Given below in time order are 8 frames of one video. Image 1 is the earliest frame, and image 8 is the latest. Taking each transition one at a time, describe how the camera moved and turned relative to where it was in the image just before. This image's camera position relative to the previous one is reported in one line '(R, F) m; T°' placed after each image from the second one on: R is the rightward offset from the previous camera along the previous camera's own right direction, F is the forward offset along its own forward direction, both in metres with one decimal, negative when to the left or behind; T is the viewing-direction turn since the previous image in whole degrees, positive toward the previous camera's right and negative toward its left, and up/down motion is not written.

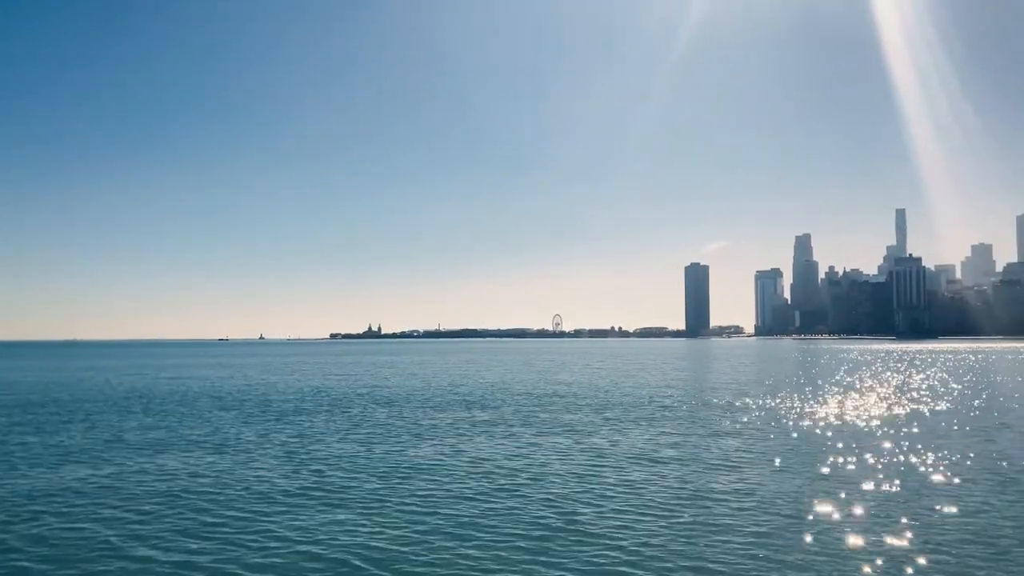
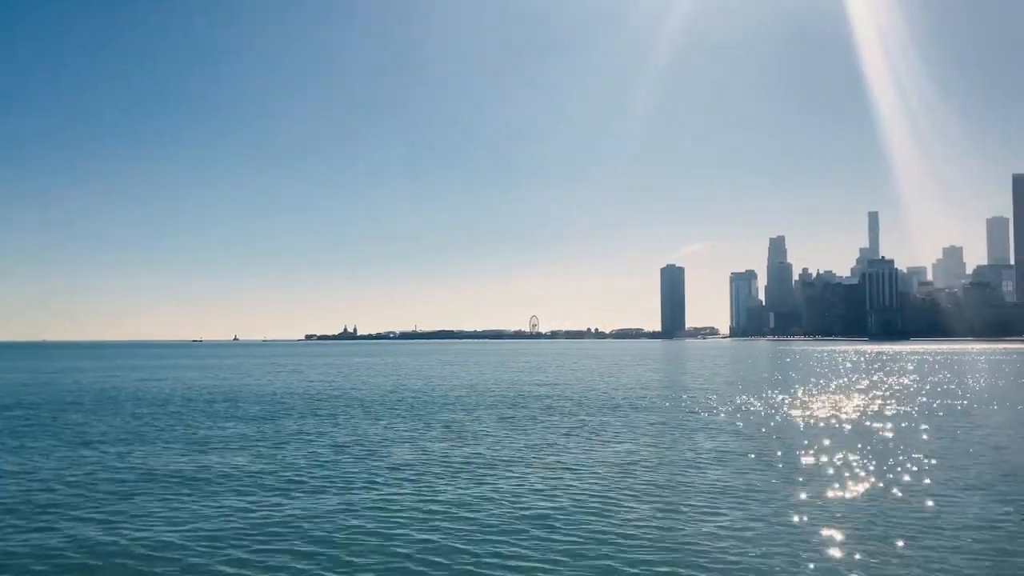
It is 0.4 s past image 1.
(-8.2, -12.0) m; +2°
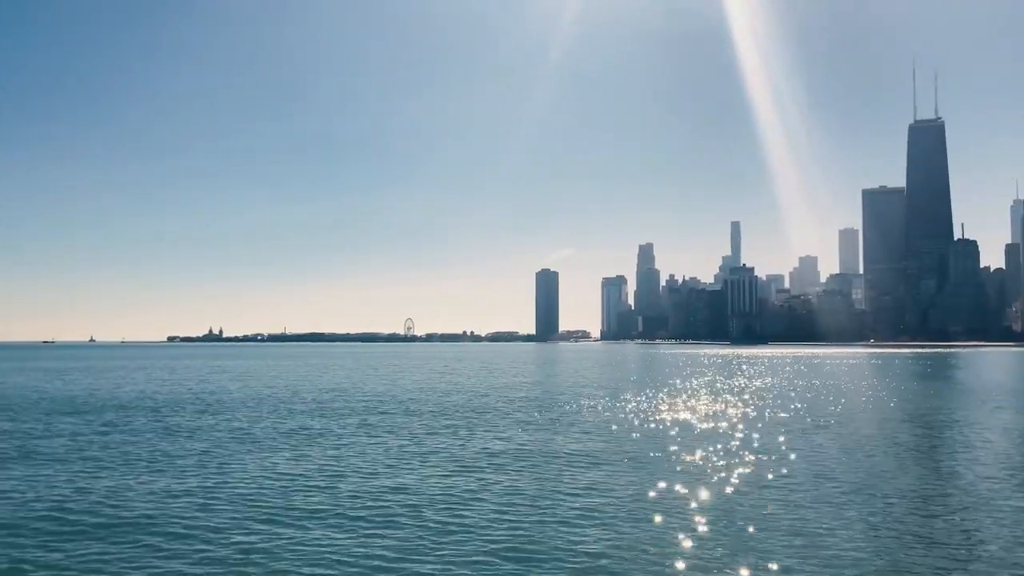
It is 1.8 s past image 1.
(+0.5, +3.1) m; +8°
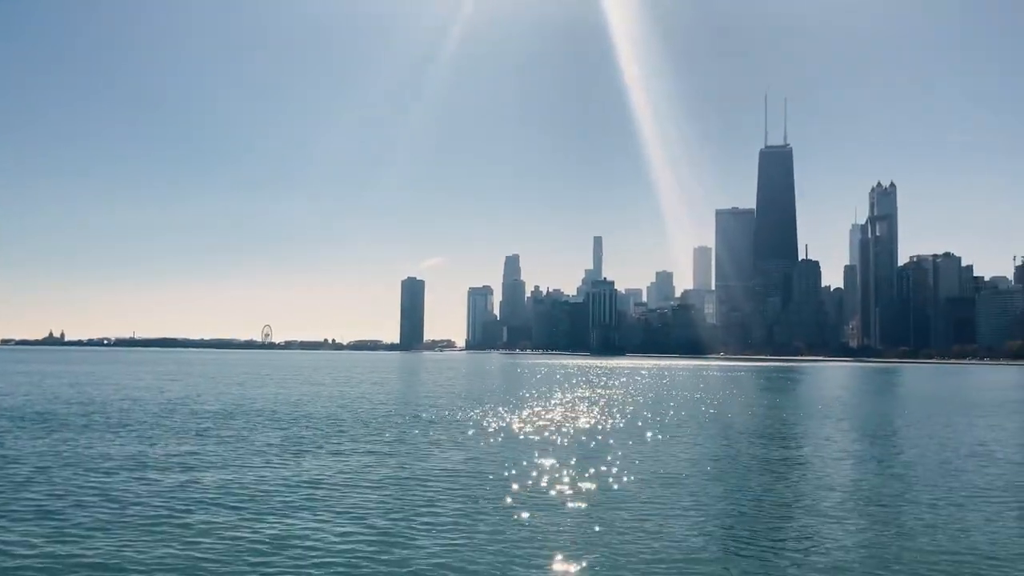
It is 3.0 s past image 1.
(-3.6, -5.7) m; +9°
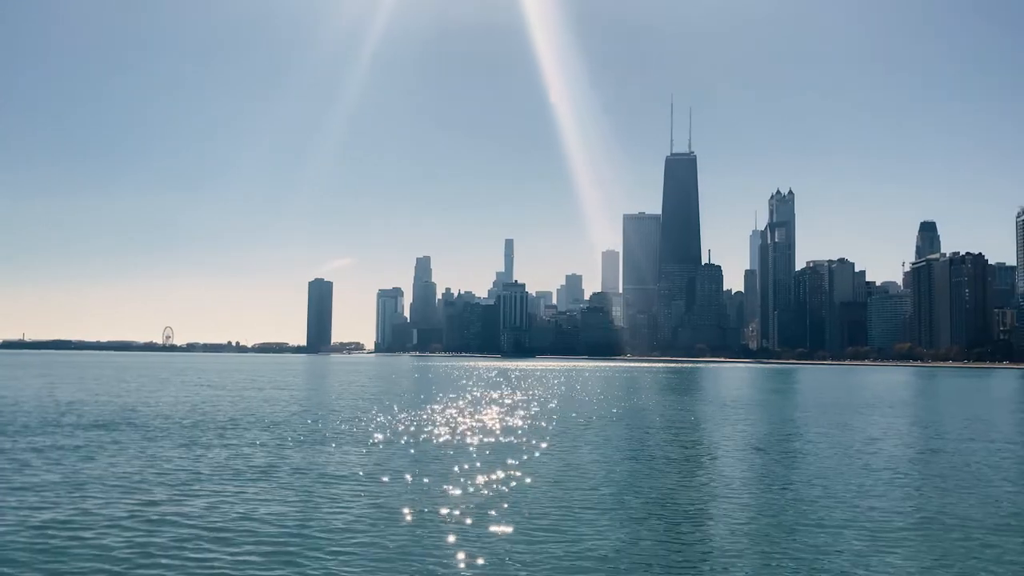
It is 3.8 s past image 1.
(-0.1, +0.4) m; +6°
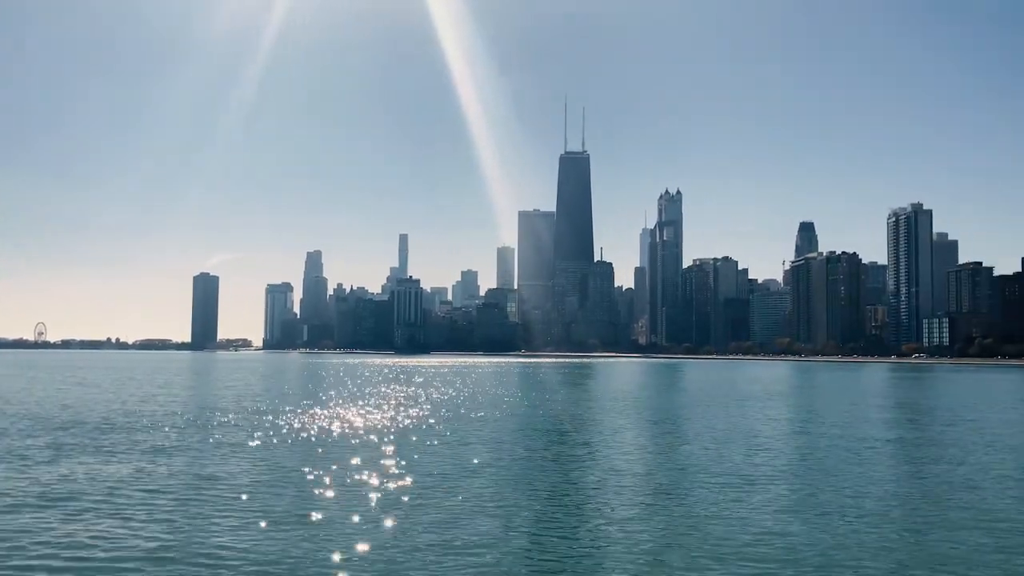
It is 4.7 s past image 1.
(-0.2, +1.1) m; +7°
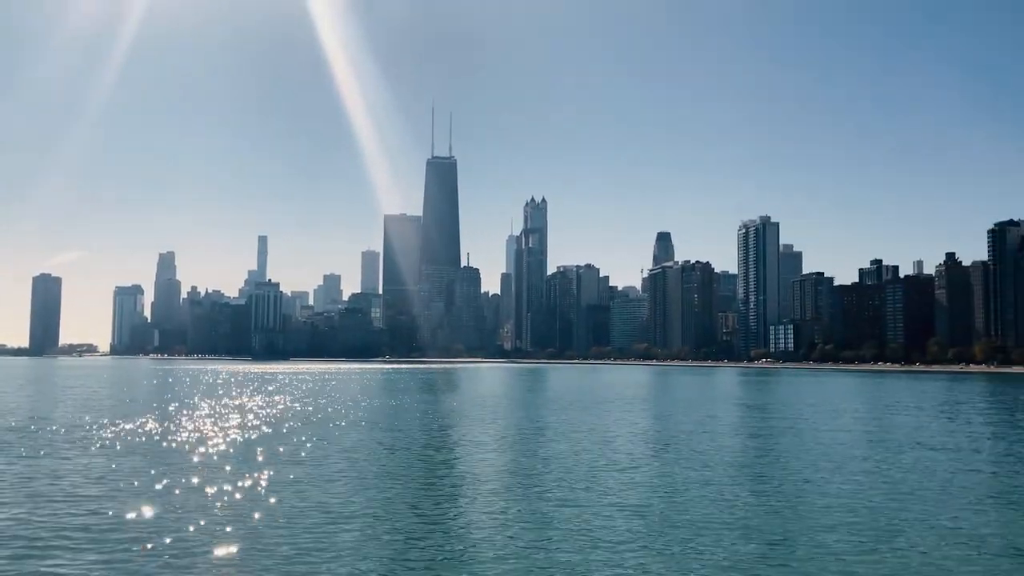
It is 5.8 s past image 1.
(+0.3, +0.7) m; +9°
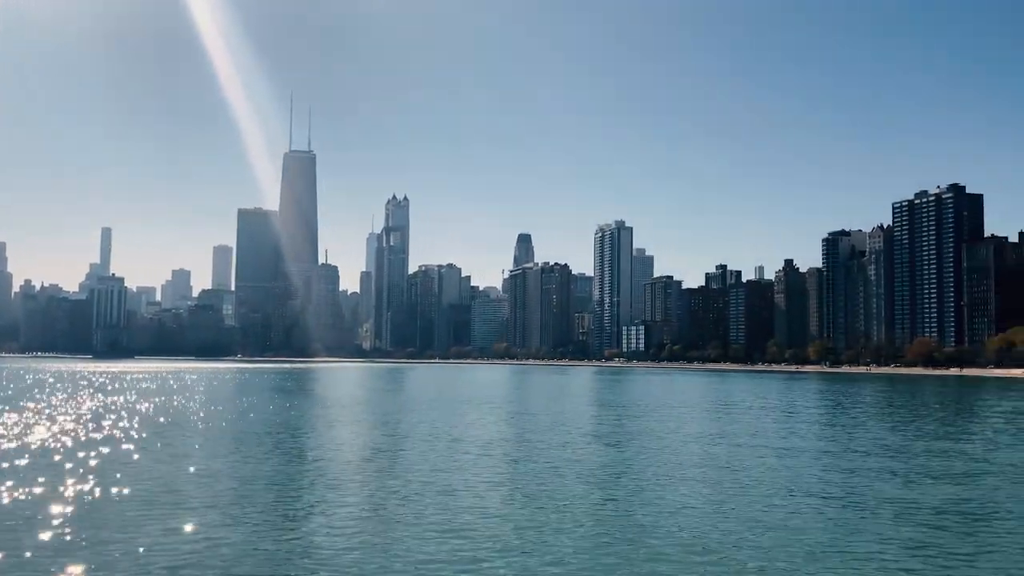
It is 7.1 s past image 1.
(+0.2, -0.8) m; +9°
